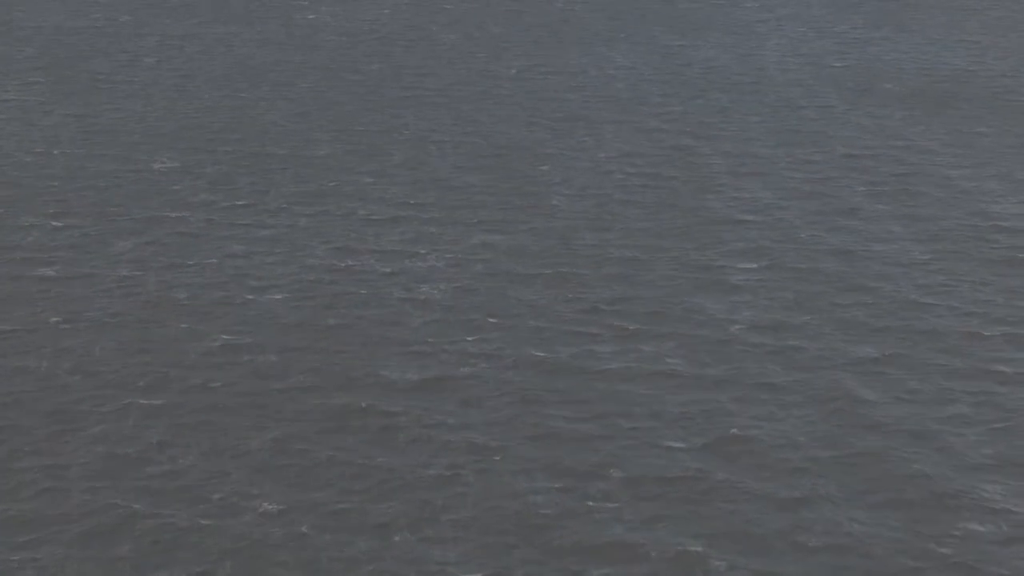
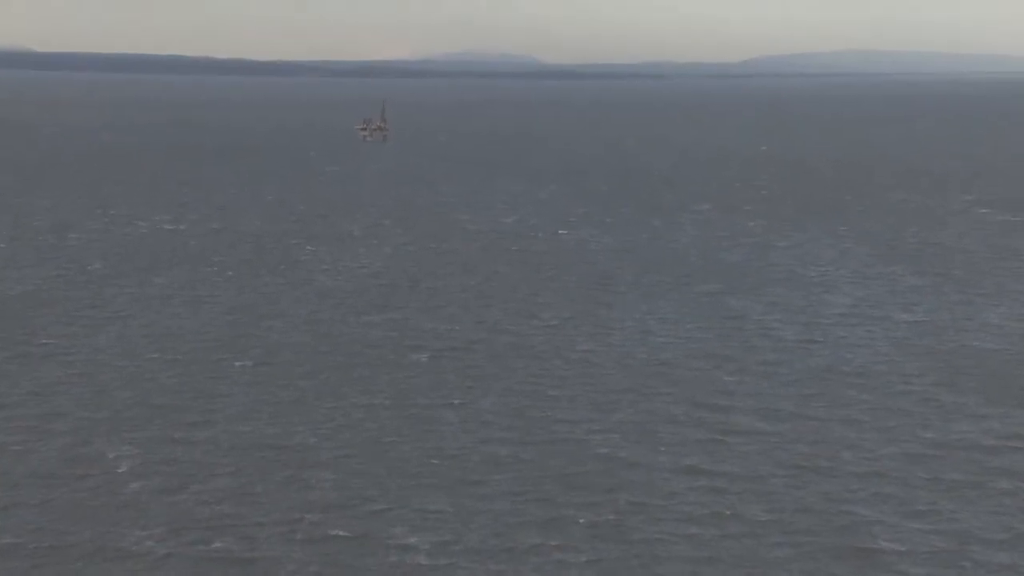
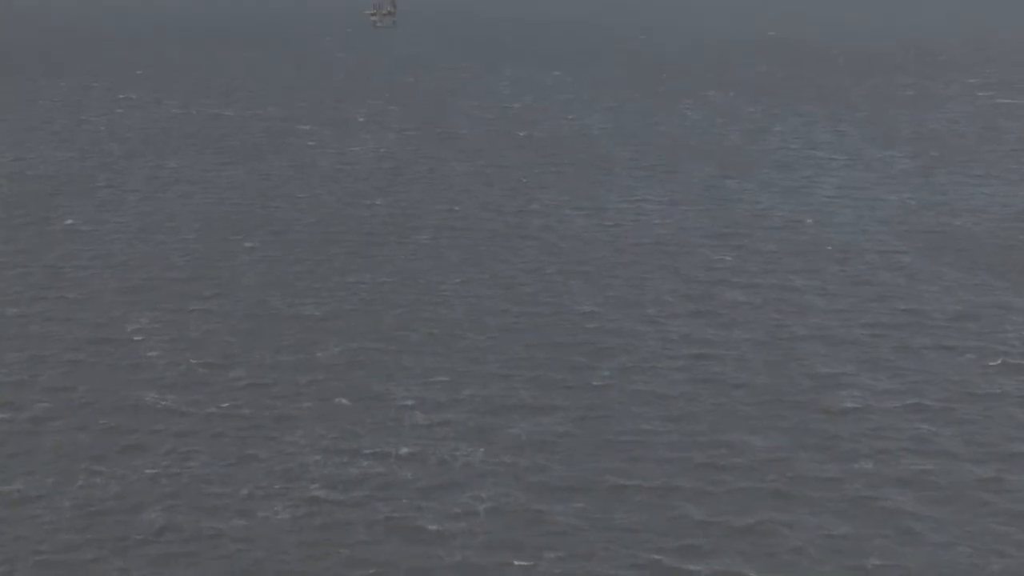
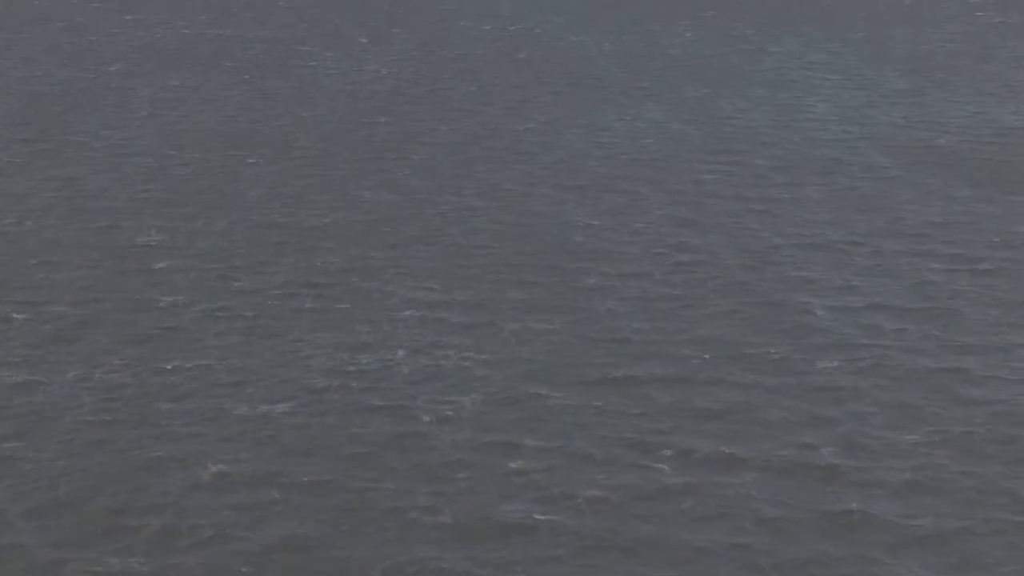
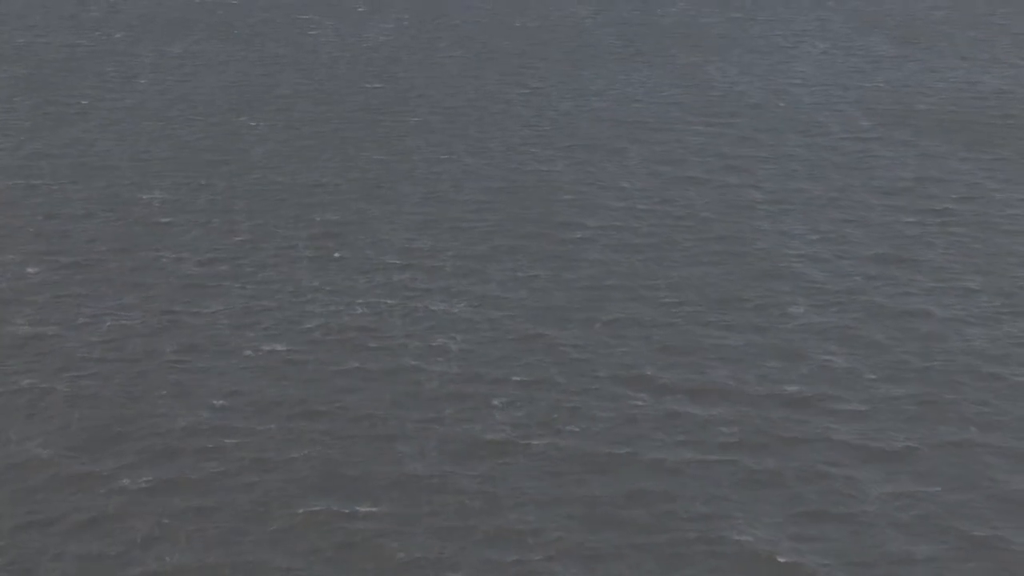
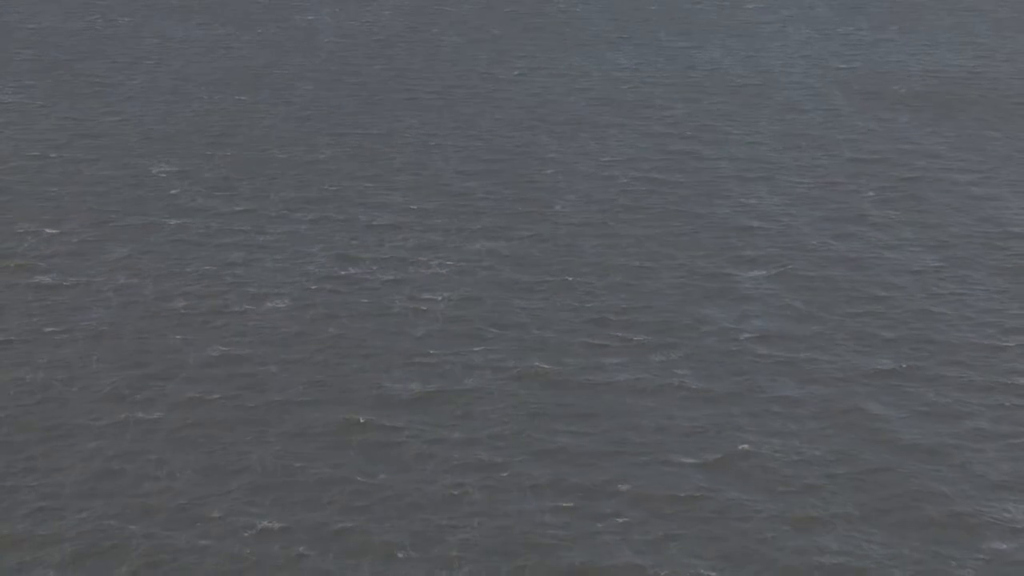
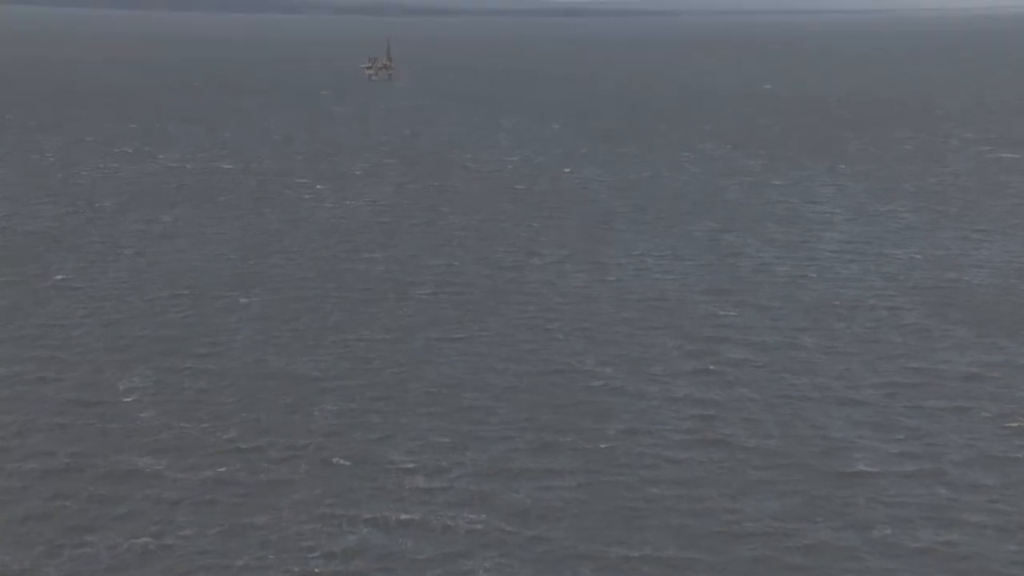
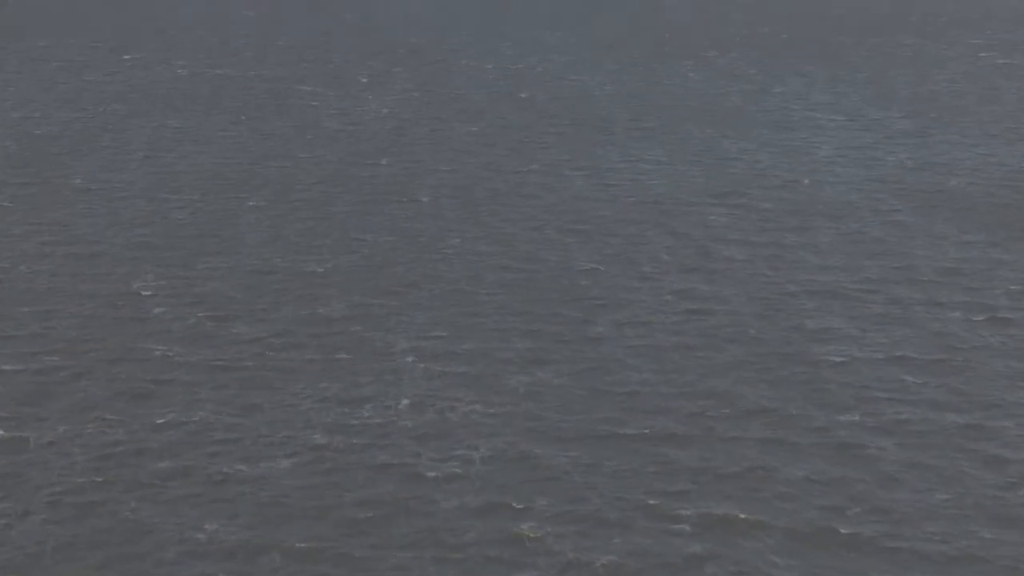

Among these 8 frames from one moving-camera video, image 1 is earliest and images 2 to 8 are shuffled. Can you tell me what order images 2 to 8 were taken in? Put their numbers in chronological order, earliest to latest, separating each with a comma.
6, 5, 4, 8, 3, 7, 2
